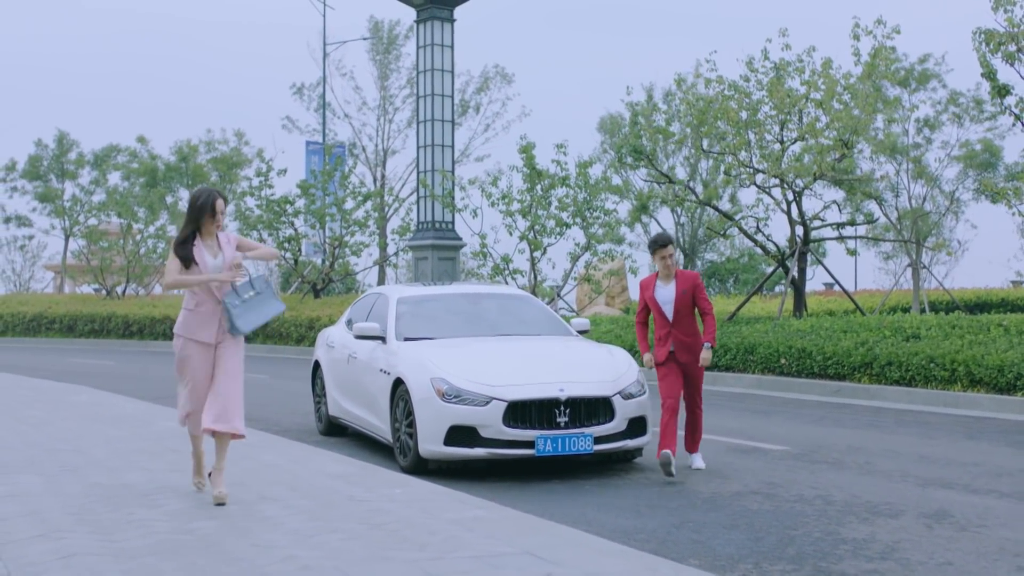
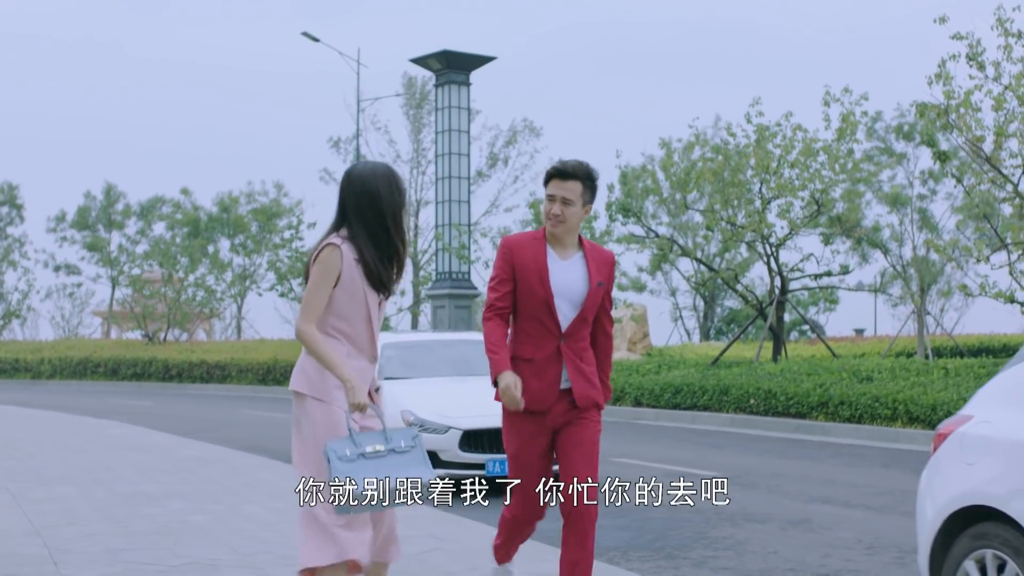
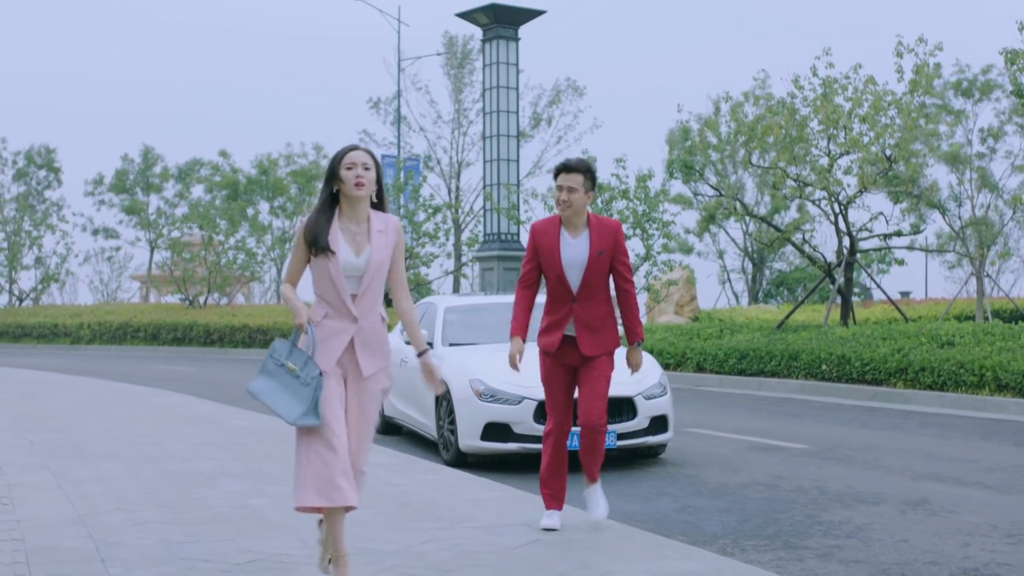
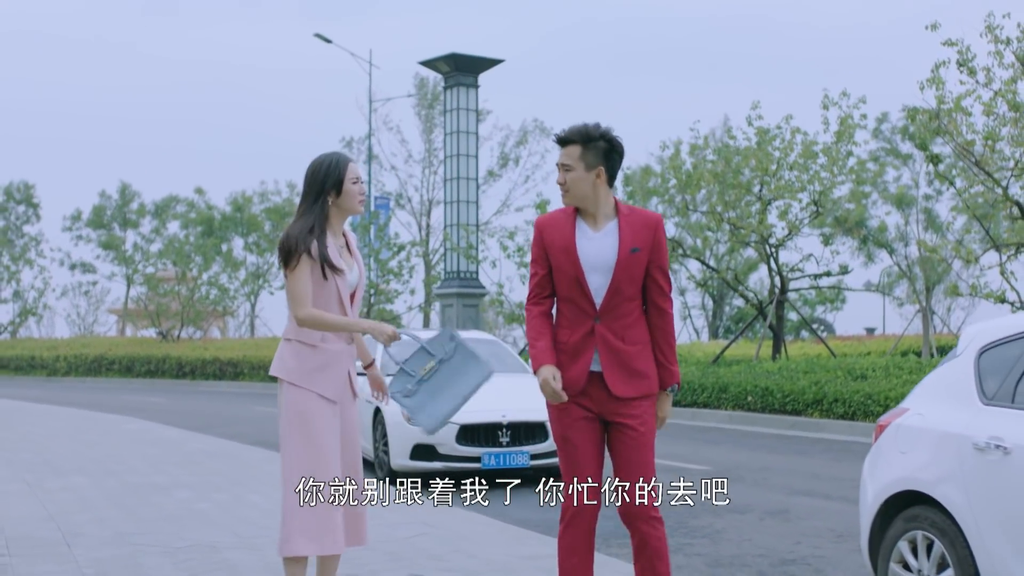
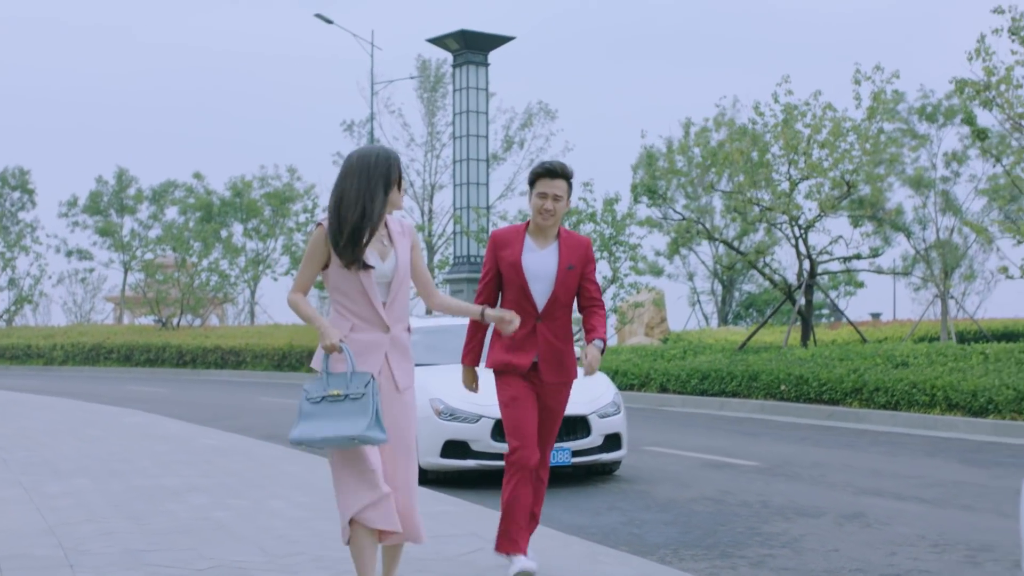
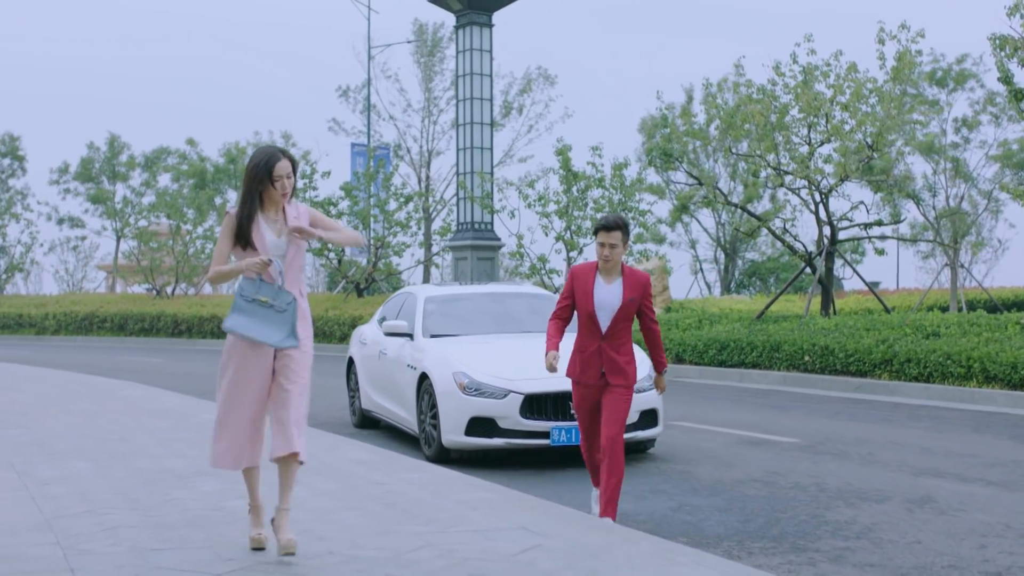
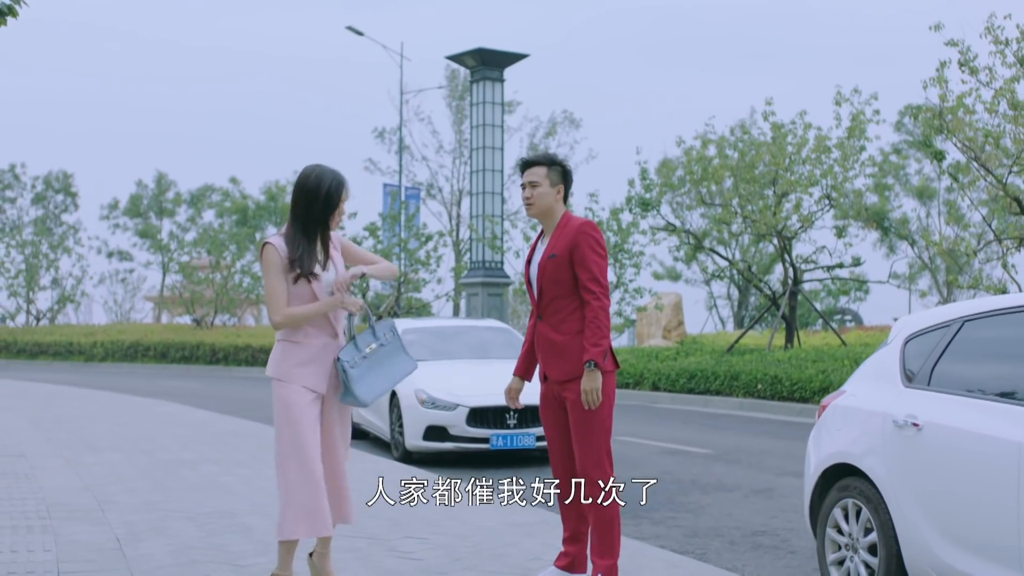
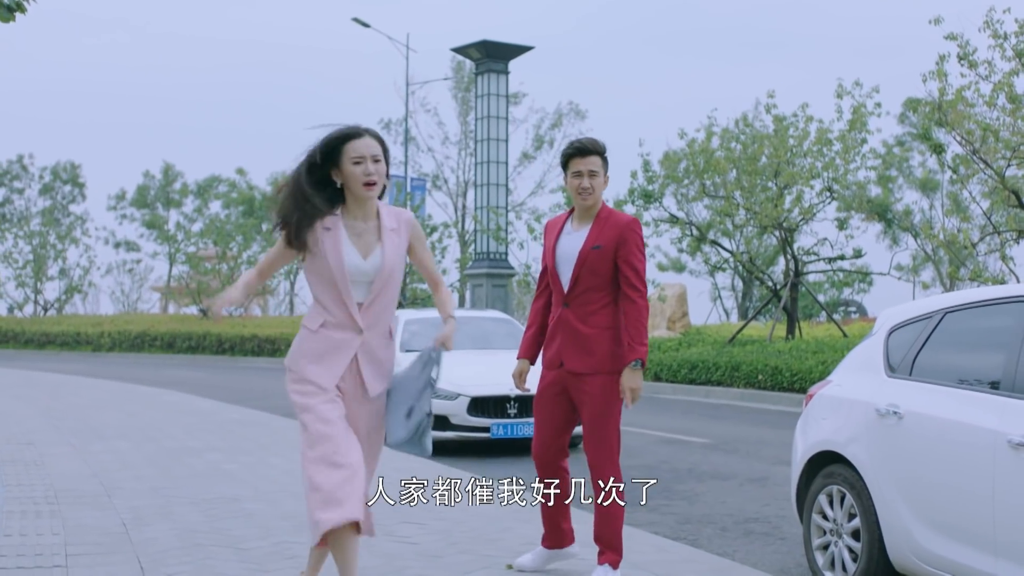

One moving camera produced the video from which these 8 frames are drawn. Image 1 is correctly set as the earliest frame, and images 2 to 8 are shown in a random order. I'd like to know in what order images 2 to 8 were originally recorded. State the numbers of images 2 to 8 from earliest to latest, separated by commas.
6, 3, 5, 2, 4, 7, 8
